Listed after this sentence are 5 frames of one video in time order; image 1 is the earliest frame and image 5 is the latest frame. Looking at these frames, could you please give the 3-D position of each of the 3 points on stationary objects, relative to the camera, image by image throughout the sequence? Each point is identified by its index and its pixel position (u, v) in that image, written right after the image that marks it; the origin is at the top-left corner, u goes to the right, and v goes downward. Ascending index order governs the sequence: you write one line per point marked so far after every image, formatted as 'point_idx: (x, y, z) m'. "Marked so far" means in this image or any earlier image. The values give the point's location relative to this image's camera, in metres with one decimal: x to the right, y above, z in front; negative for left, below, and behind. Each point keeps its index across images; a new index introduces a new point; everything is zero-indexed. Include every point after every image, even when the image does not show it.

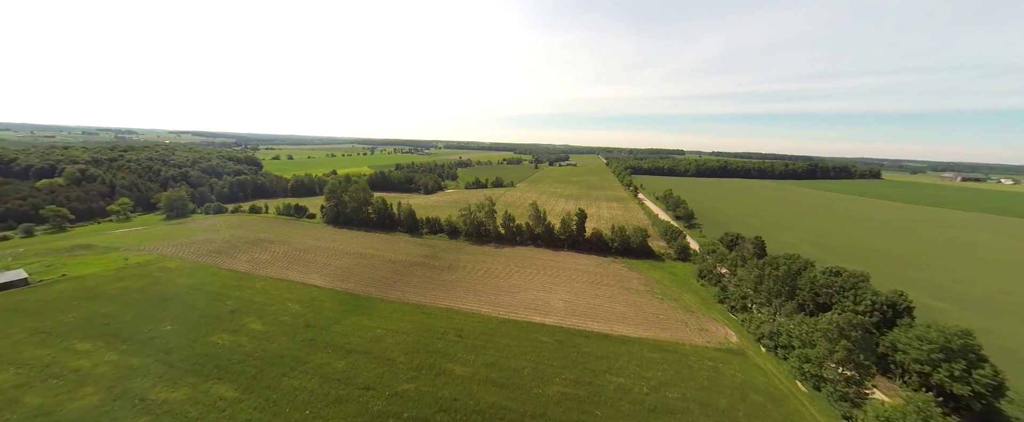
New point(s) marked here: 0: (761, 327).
0: (+18.0, -8.4, +18.7) m
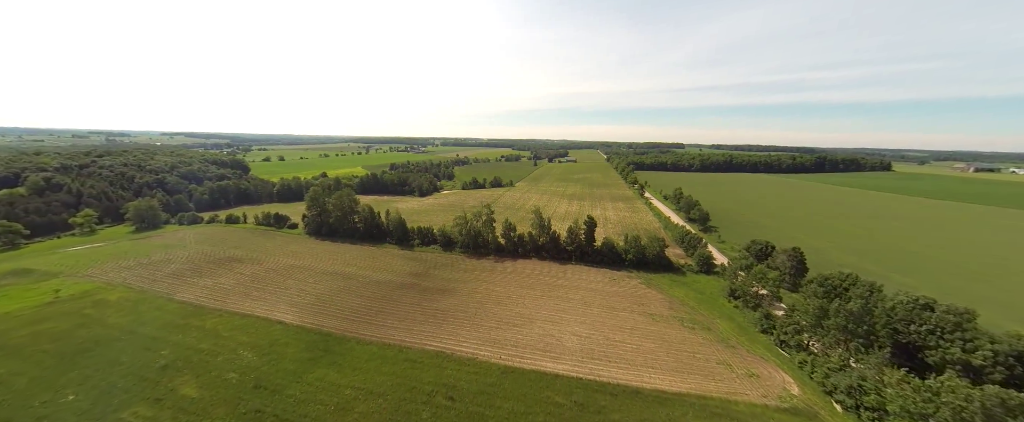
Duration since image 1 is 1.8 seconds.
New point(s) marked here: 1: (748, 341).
0: (+18.3, -9.6, +14.8) m
1: (+18.0, -10.0, +19.8) m
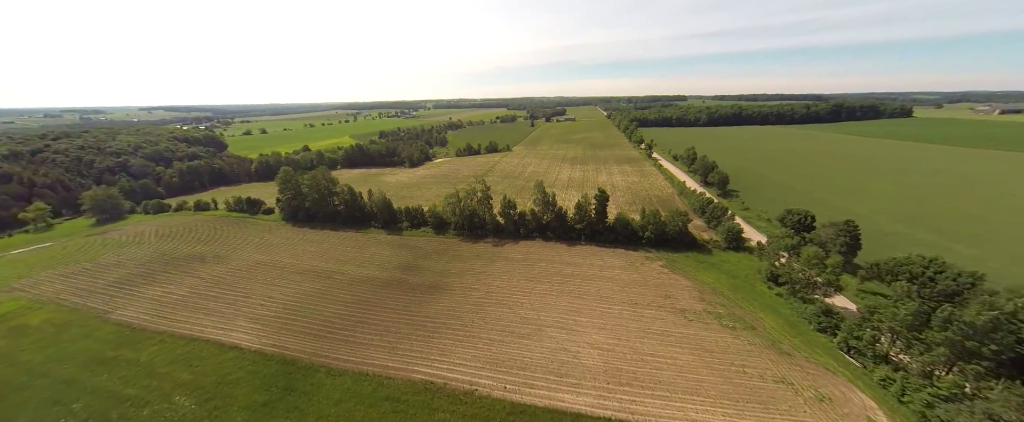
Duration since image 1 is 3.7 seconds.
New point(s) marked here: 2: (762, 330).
0: (+18.7, -8.7, +11.3) m
1: (+18.4, -8.4, +16.3) m
2: (+17.1, -8.1, +17.7) m
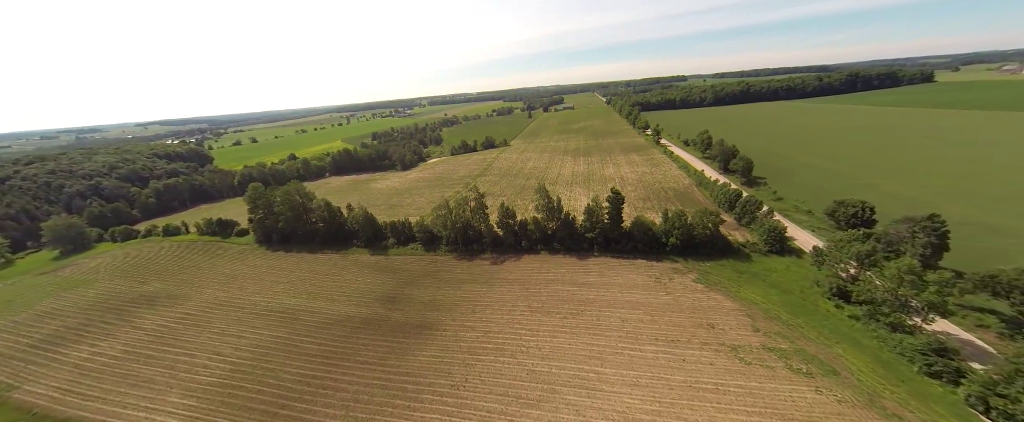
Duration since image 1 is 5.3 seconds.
0: (+18.9, -9.2, +6.9) m
1: (+18.6, -8.8, +11.9) m
2: (+17.3, -8.5, +13.3) m
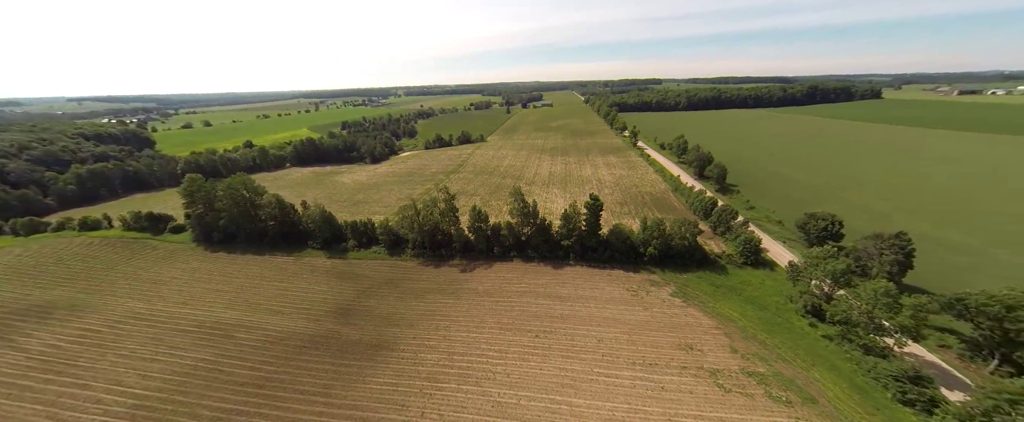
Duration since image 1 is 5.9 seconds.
0: (+17.6, -10.4, +6.5) m
1: (+16.9, -9.9, +11.5) m
2: (+15.5, -9.5, +12.7) m
